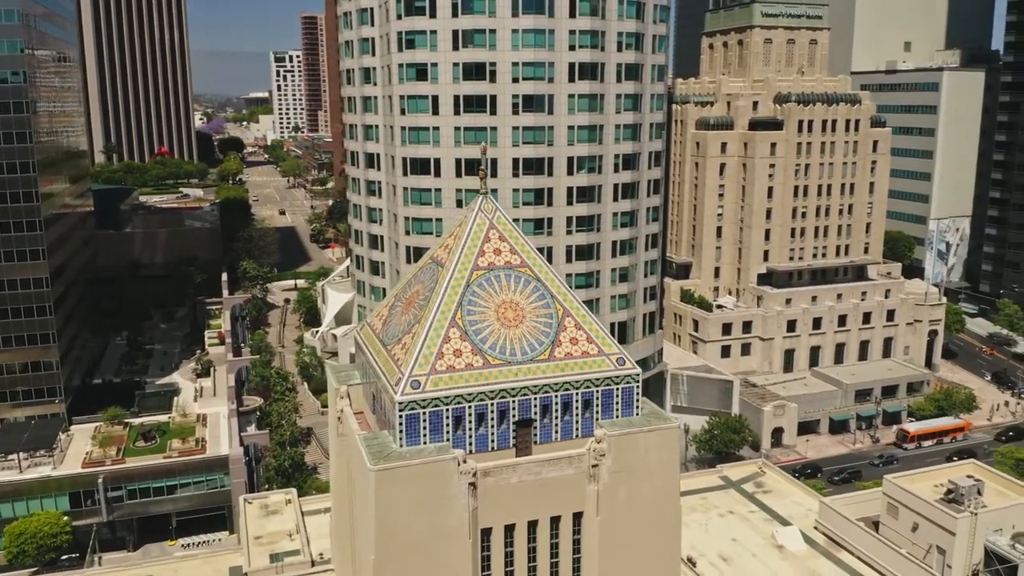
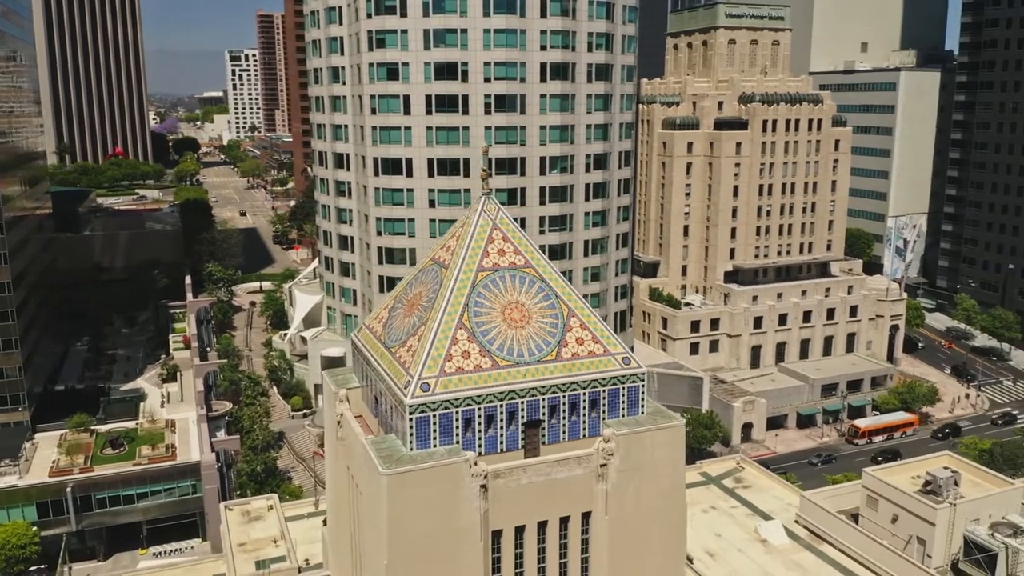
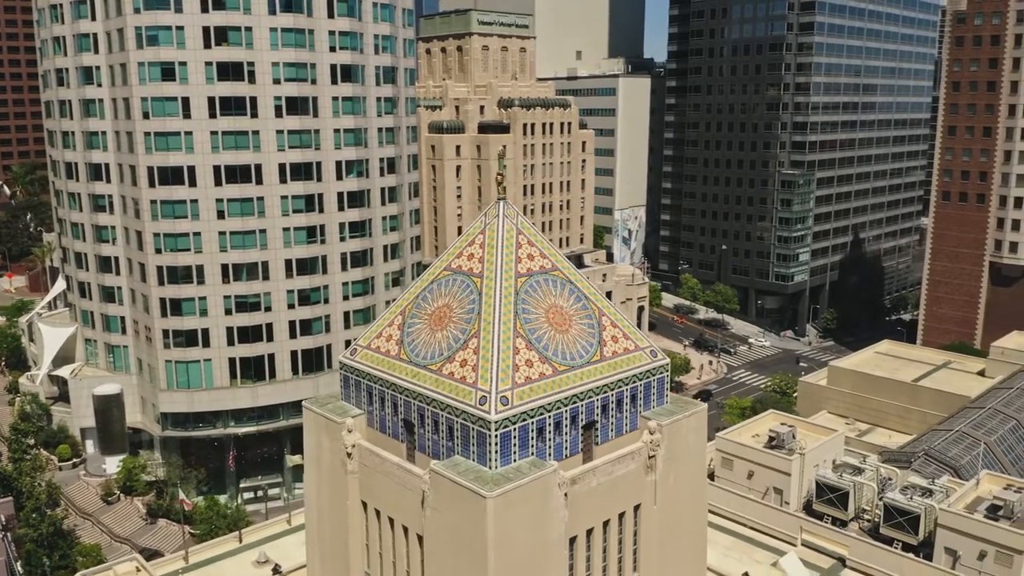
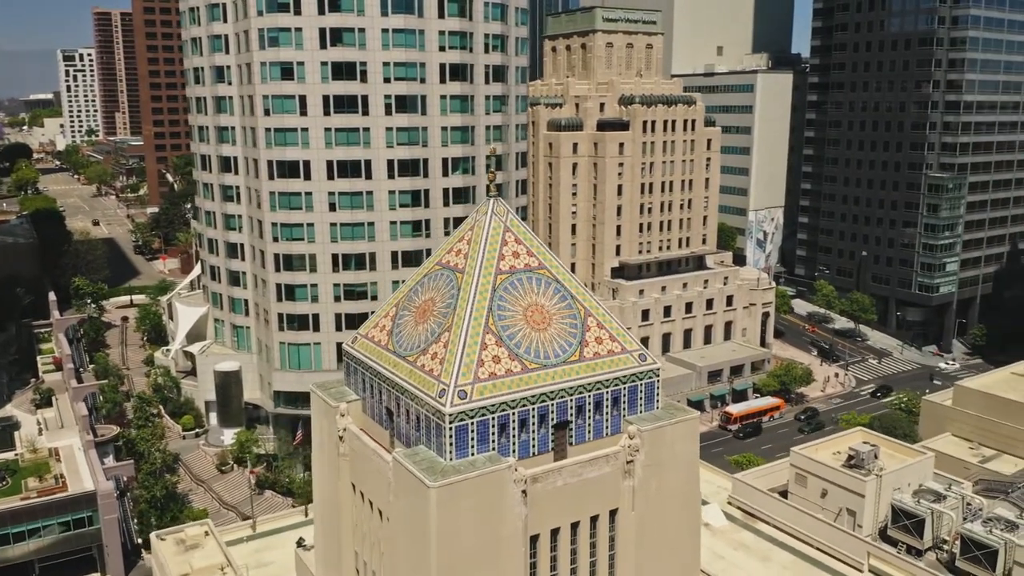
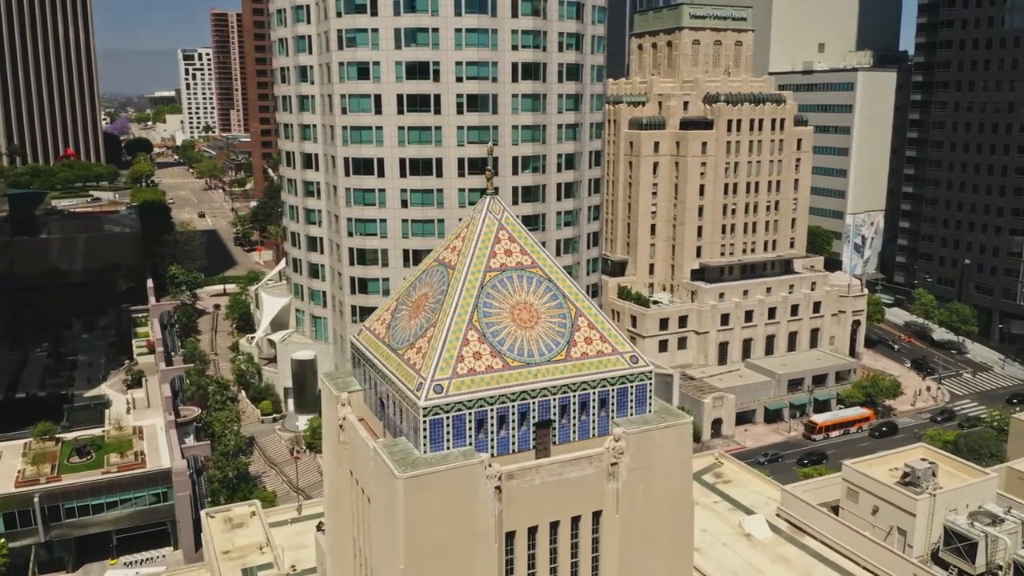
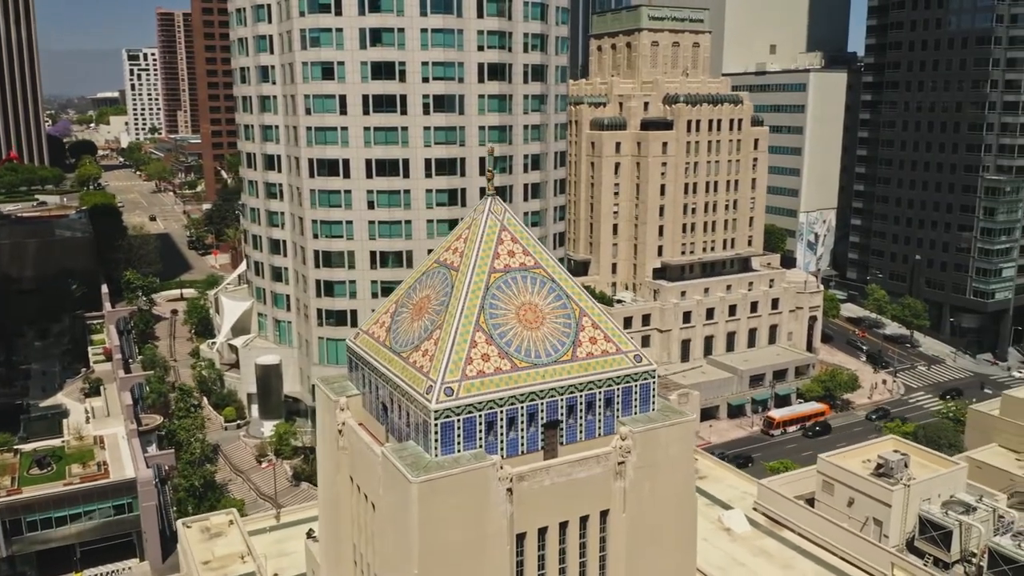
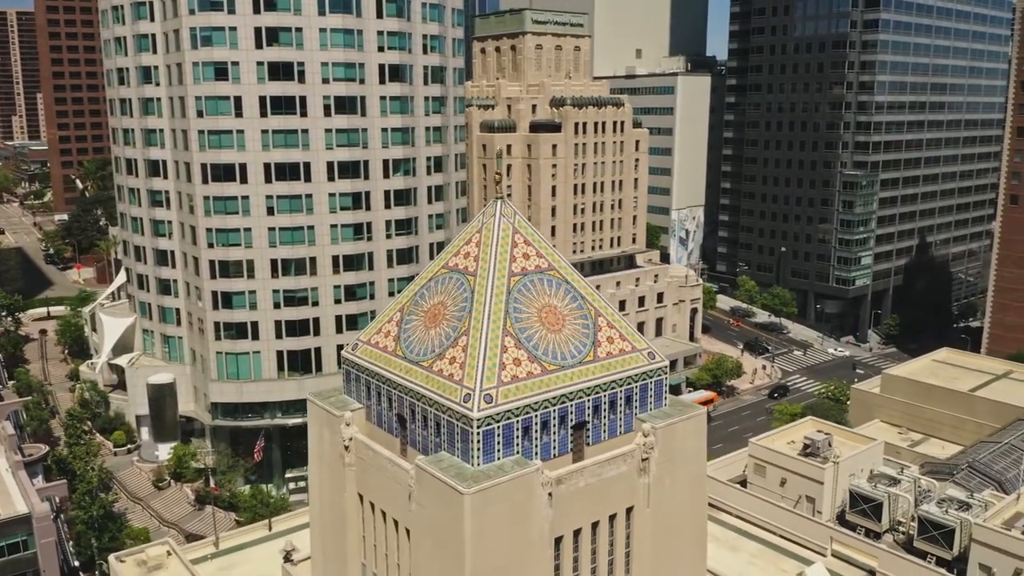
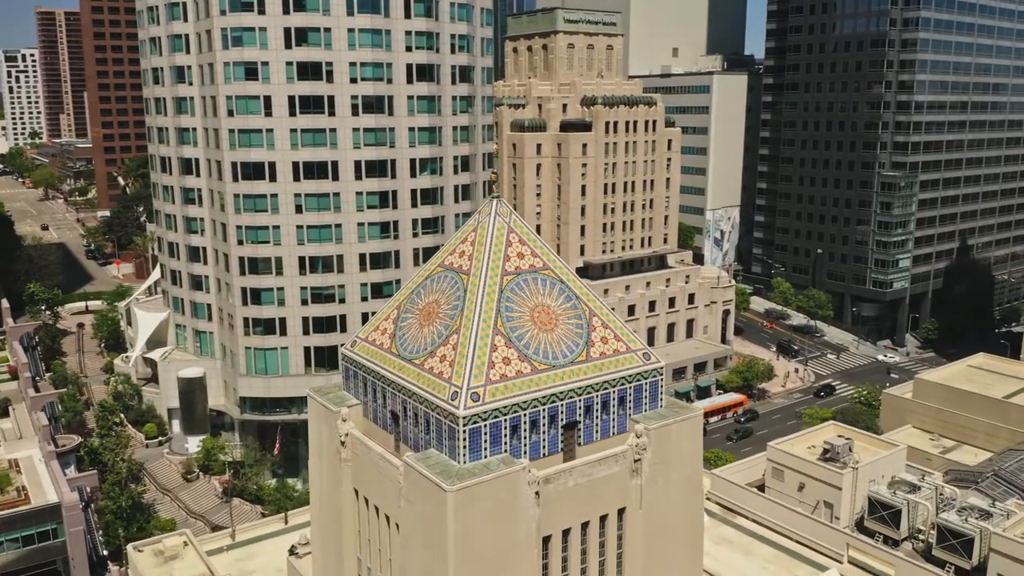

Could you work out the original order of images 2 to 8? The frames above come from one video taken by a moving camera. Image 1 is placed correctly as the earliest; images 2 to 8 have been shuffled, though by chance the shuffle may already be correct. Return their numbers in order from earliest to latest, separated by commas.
2, 5, 6, 4, 8, 7, 3
